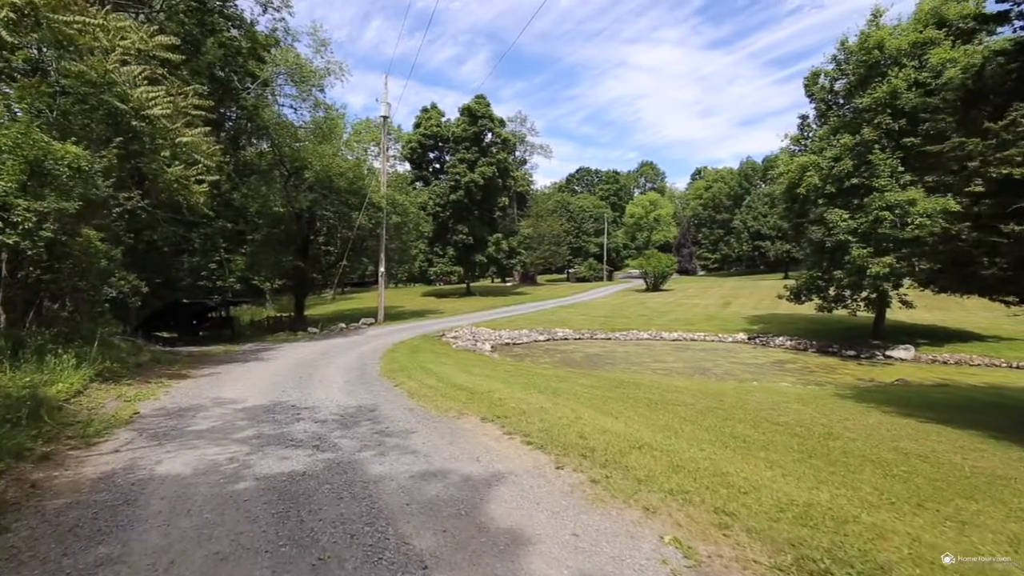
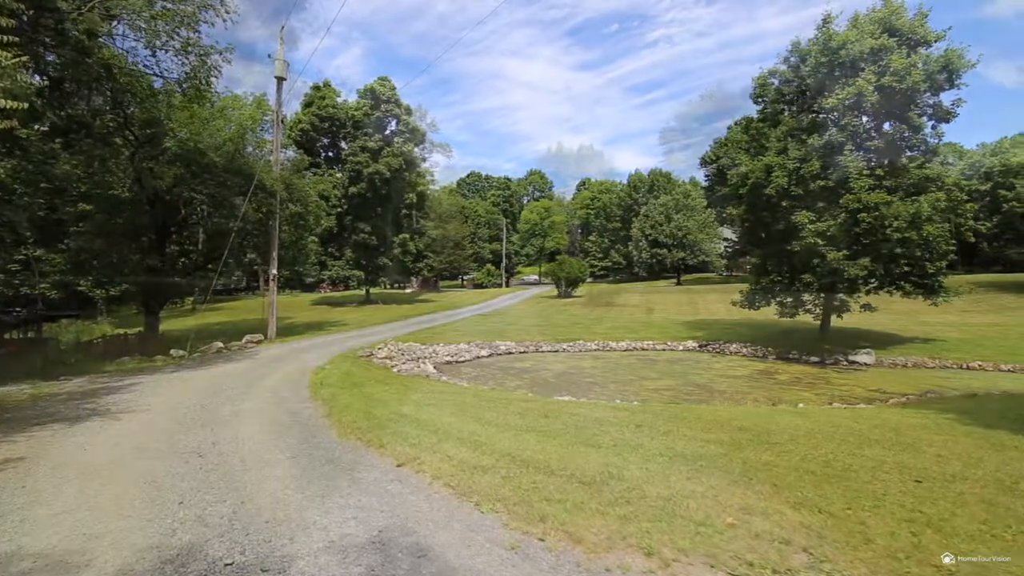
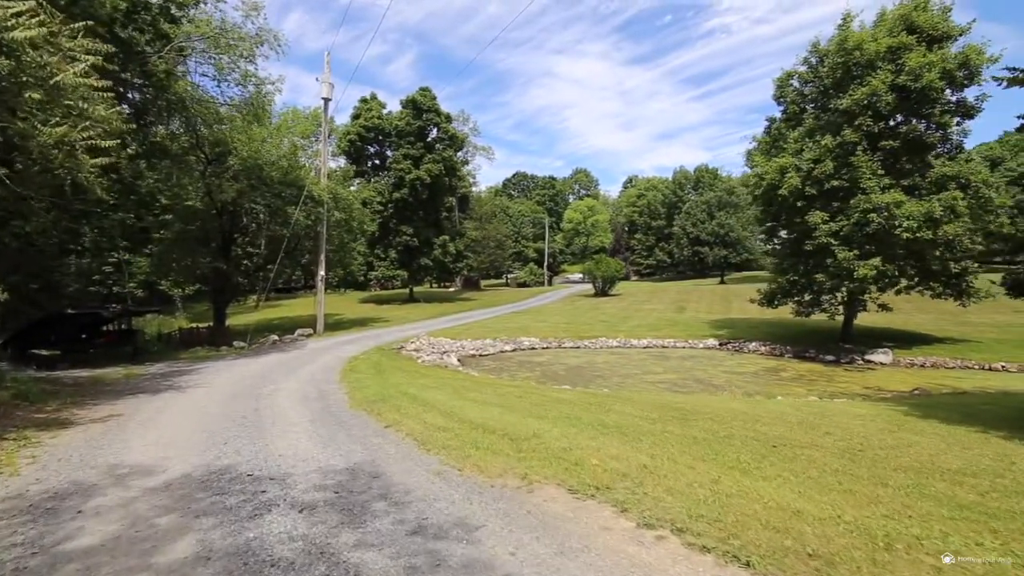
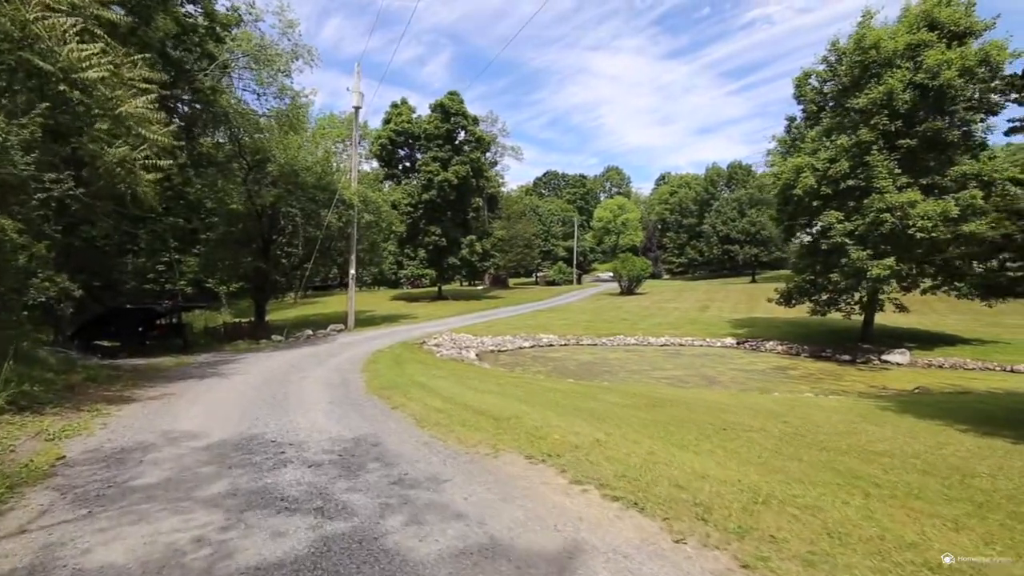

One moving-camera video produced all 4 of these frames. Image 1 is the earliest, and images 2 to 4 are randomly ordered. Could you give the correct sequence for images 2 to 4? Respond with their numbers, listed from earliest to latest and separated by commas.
4, 3, 2
